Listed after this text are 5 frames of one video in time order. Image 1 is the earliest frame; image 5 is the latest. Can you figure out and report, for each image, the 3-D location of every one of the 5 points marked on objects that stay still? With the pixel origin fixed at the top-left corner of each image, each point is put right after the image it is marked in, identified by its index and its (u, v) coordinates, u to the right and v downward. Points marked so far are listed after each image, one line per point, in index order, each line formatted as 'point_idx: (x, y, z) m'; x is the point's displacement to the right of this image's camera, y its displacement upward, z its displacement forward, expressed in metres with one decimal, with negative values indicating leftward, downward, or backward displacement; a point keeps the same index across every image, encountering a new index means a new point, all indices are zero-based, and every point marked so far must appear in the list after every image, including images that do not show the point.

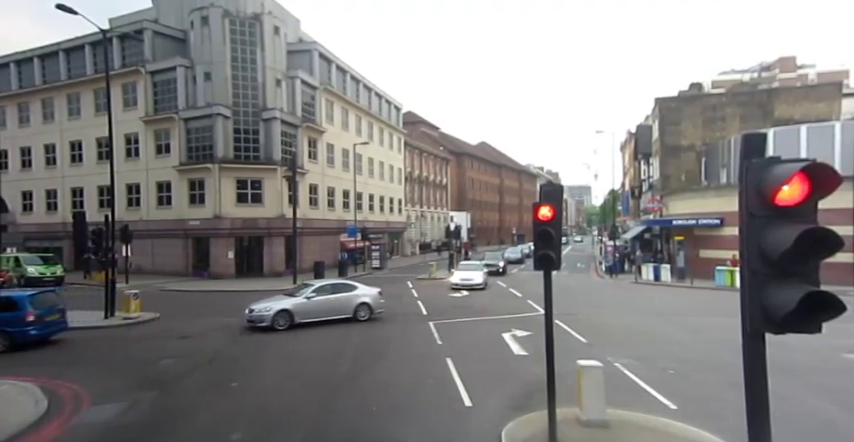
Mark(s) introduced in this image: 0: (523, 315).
0: (+3.6, -3.5, +18.4) m
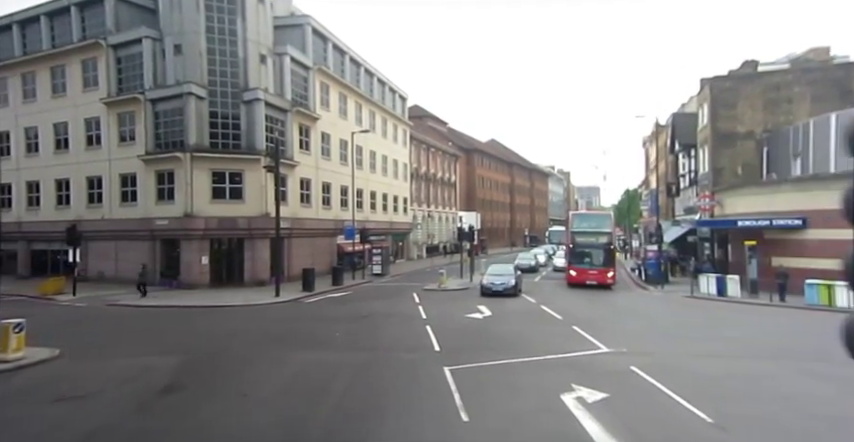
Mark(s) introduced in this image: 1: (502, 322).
0: (+3.9, -3.4, +12.9) m
1: (+2.7, -3.6, +18.1) m
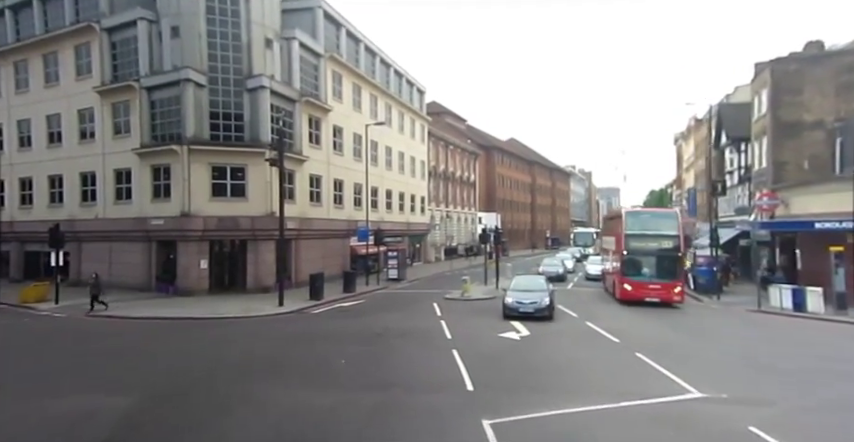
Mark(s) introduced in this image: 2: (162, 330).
0: (+4.5, -3.4, +9.6) m
1: (+3.4, -3.6, +14.9) m
2: (-10.0, -4.1, +19.1) m
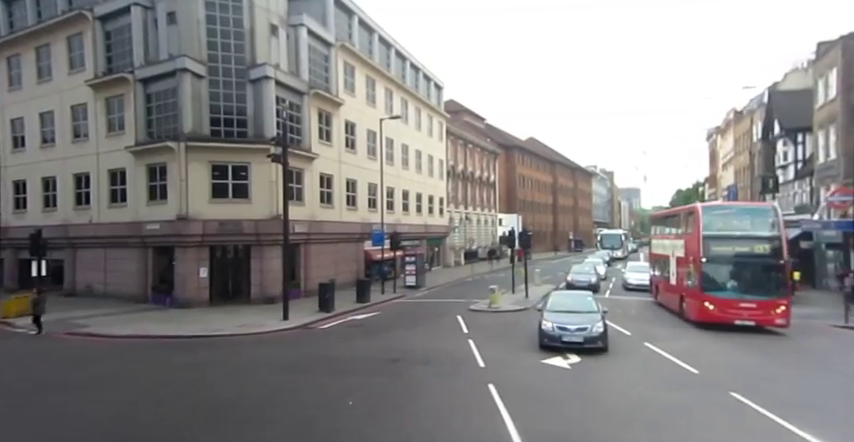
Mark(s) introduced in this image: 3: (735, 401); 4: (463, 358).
0: (+5.0, -3.4, +6.6) m
1: (+4.1, -3.7, +11.9) m
2: (-9.2, -4.2, +16.5) m
3: (+6.0, -3.6, +9.8) m
4: (+1.0, -3.8, +13.8) m
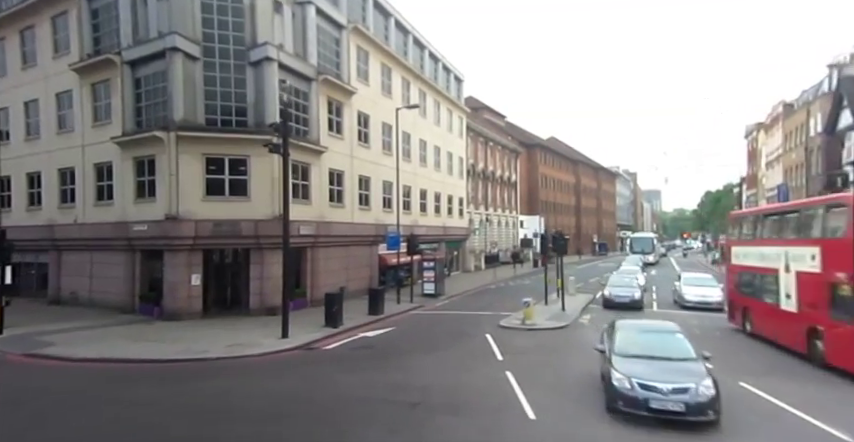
0: (+5.4, -3.5, +3.1) m
1: (+4.7, -3.7, +8.5) m
2: (-8.5, -4.2, +13.5) m
3: (+6.5, -3.6, +6.3) m
4: (+1.6, -3.8, +10.6) m
